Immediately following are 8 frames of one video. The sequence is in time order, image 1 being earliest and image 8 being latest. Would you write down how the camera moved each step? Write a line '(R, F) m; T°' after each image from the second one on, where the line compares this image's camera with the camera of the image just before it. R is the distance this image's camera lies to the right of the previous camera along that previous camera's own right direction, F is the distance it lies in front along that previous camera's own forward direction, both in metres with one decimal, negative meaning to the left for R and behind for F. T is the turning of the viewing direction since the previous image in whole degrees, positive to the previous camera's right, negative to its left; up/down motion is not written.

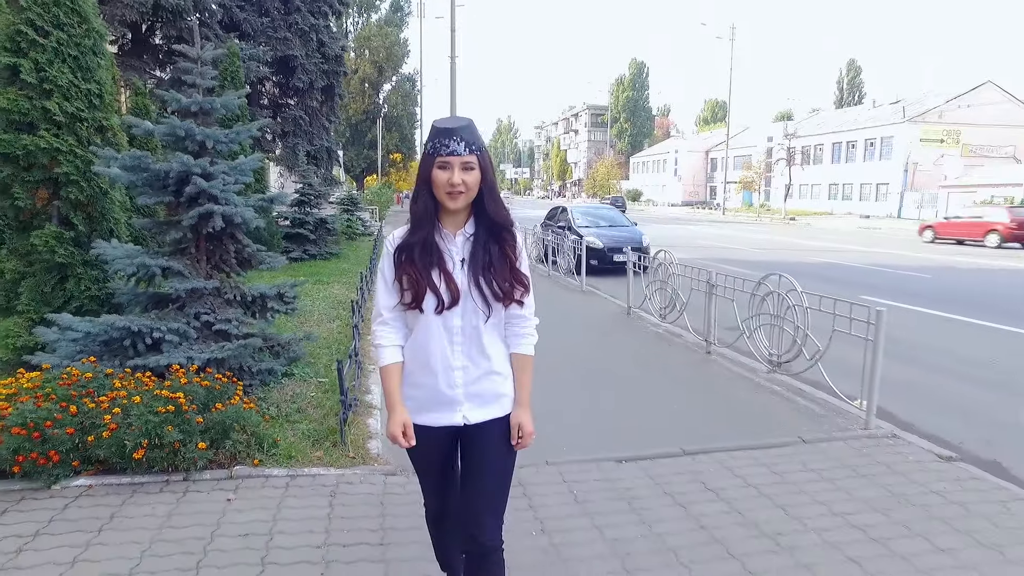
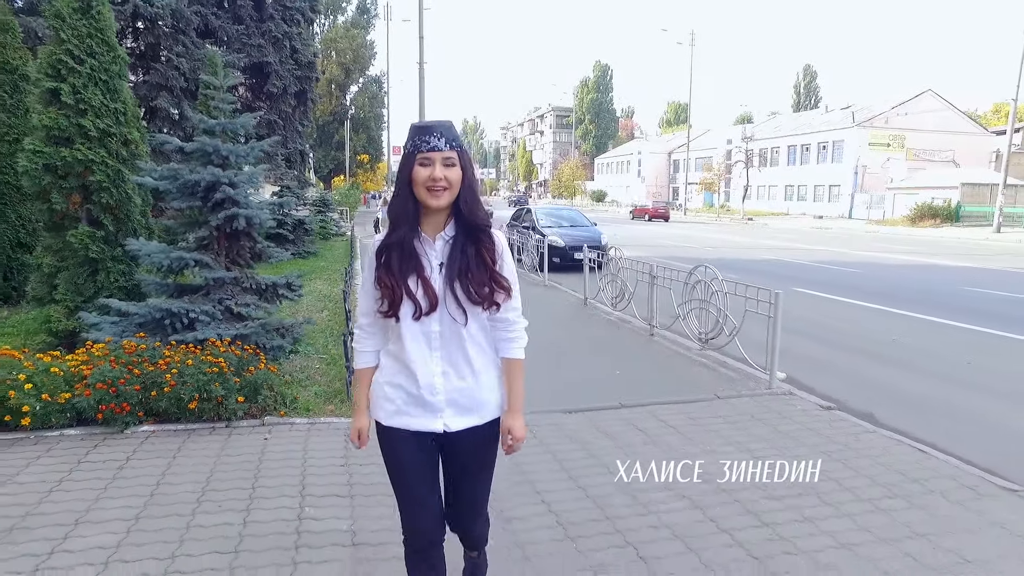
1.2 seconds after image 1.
(0.0, -1.0) m; +3°
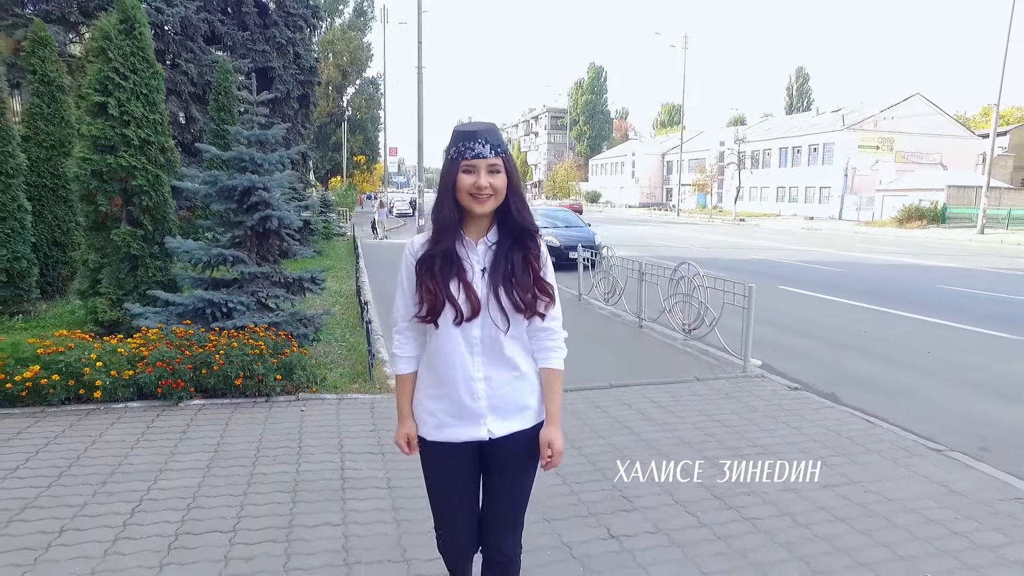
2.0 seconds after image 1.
(-0.1, -0.6) m; +1°
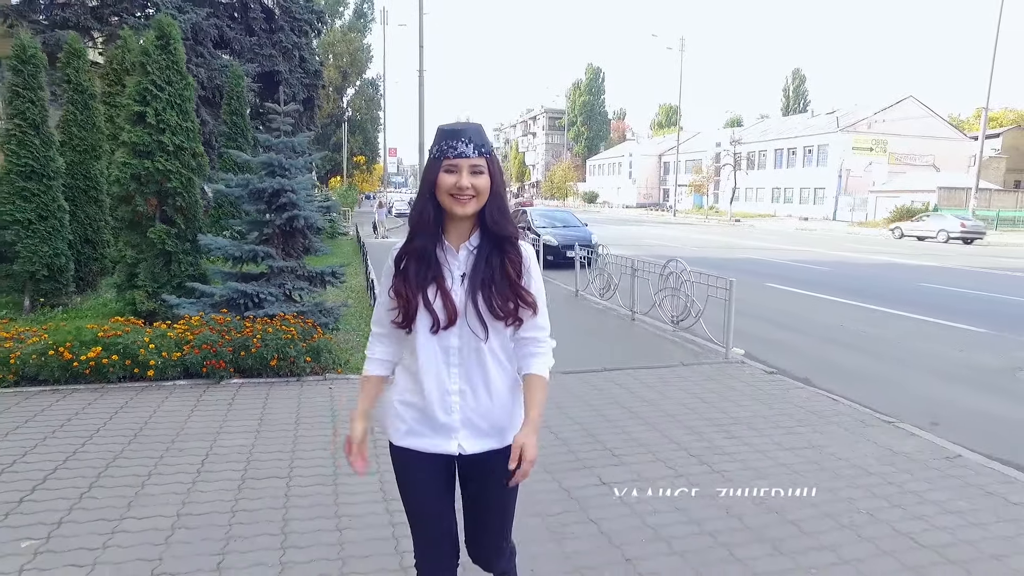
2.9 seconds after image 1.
(-0.1, -0.6) m; 0°
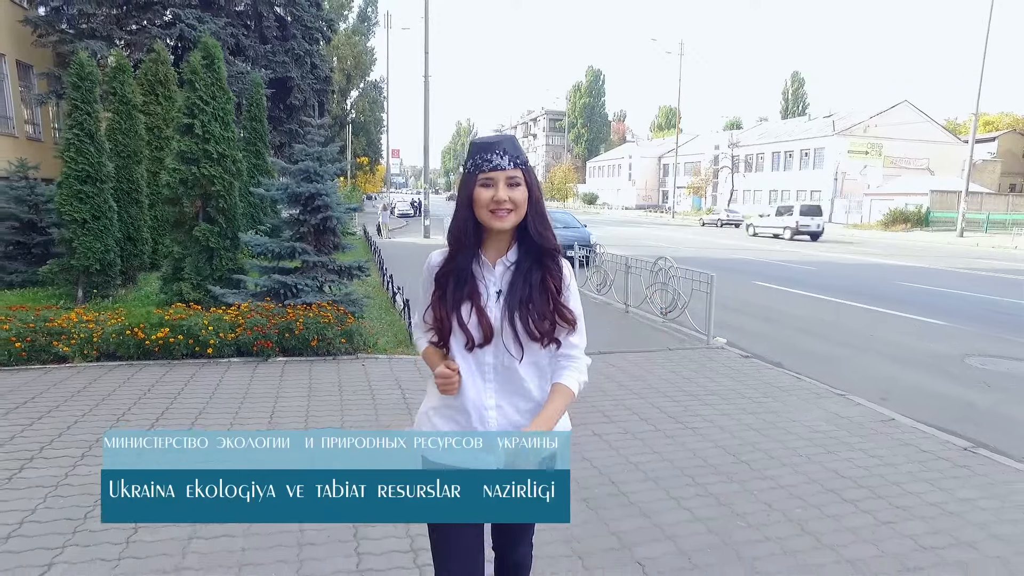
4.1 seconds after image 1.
(-0.1, -0.9) m; 0°
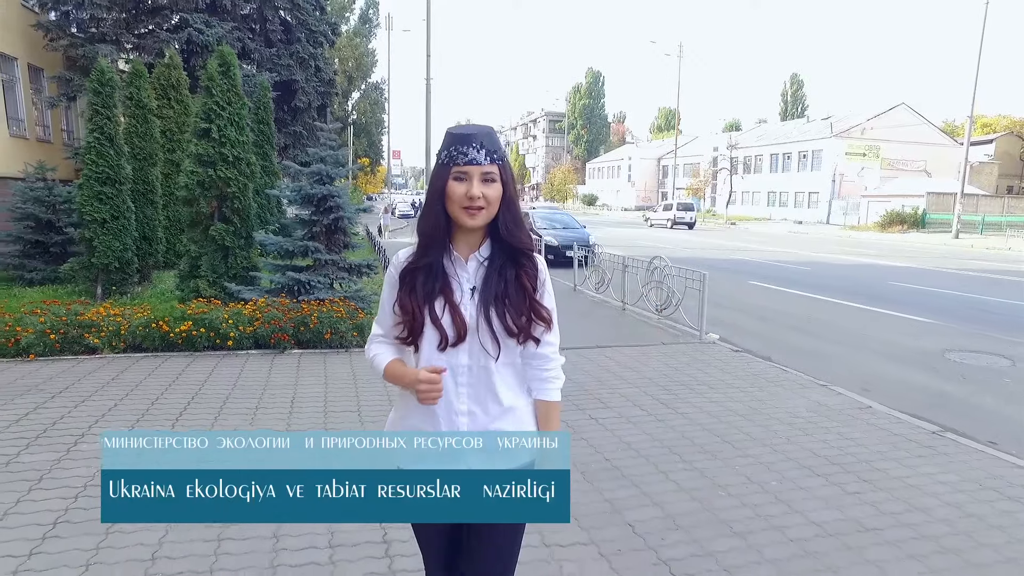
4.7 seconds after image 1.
(0.0, -0.4) m; 0°
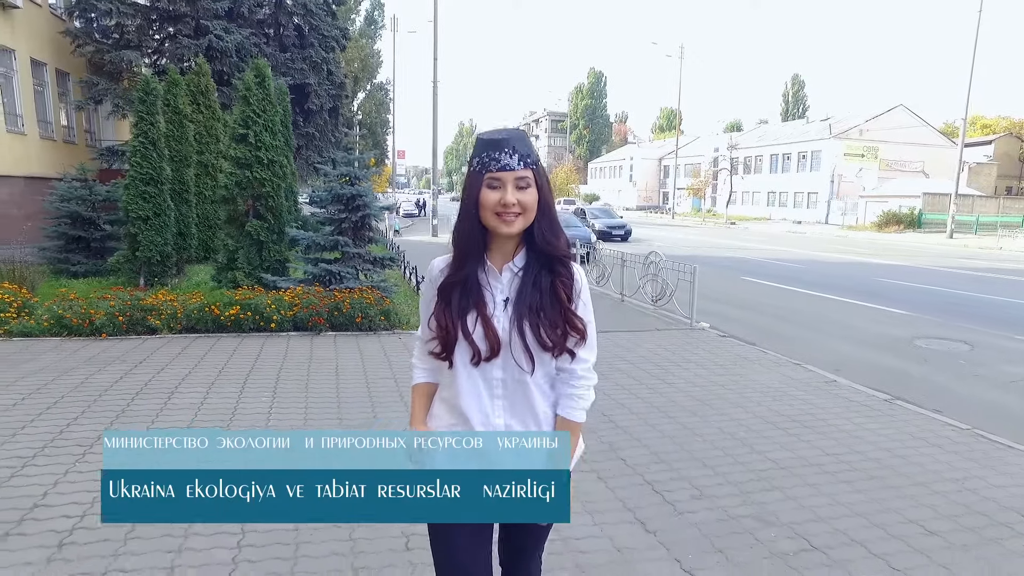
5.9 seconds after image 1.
(-0.1, -0.8) m; 0°
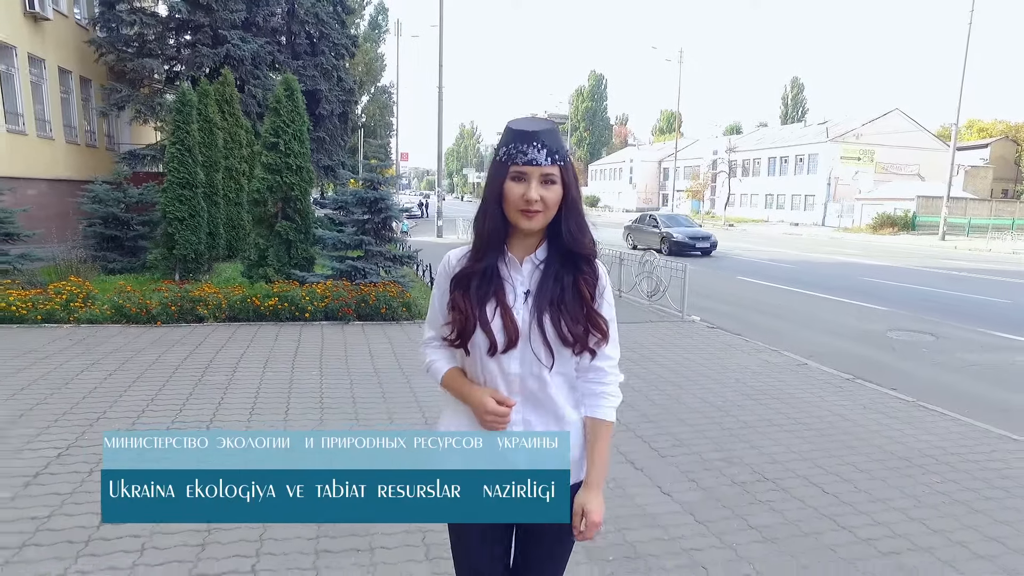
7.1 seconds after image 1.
(-0.1, -0.8) m; 0°
